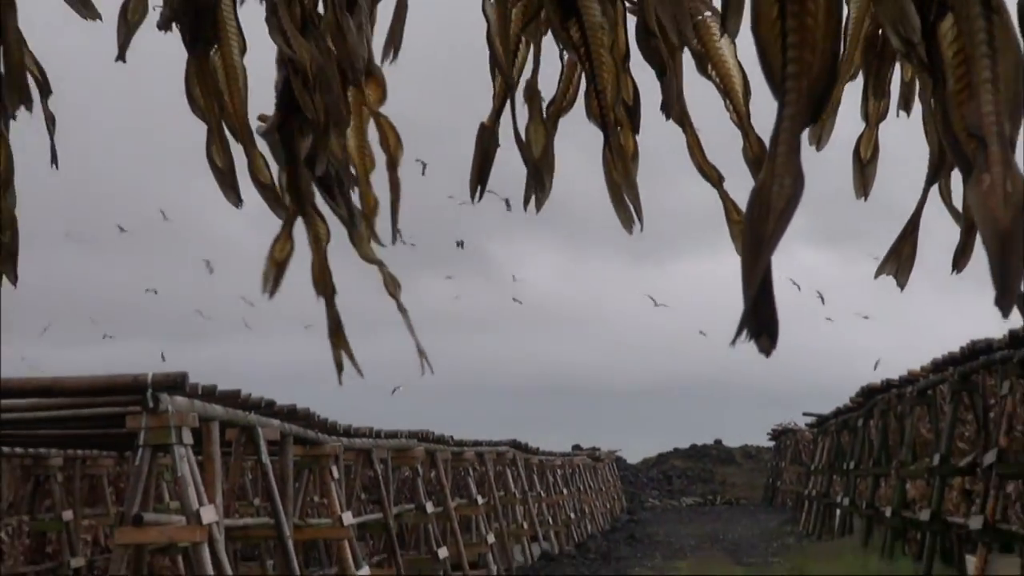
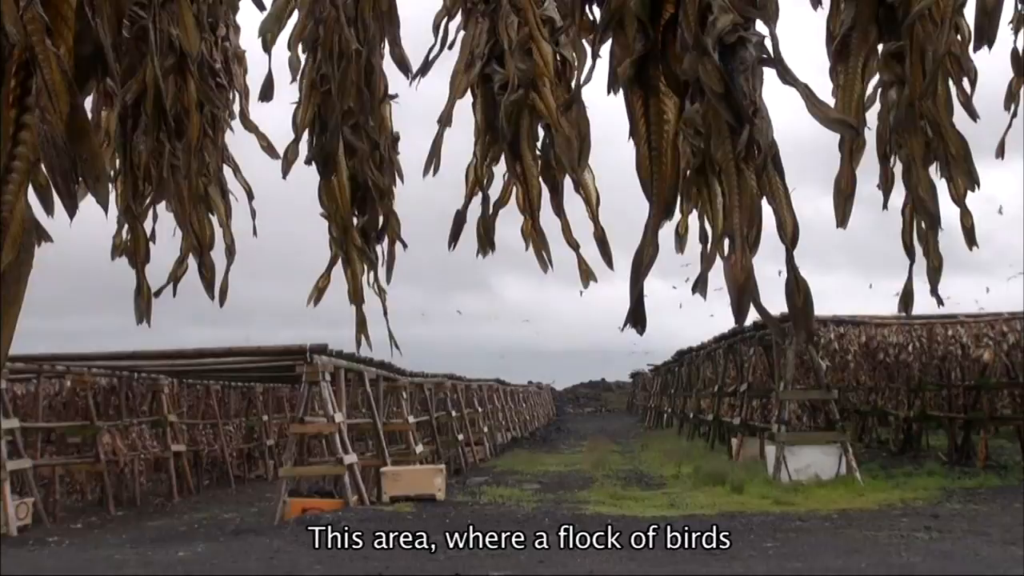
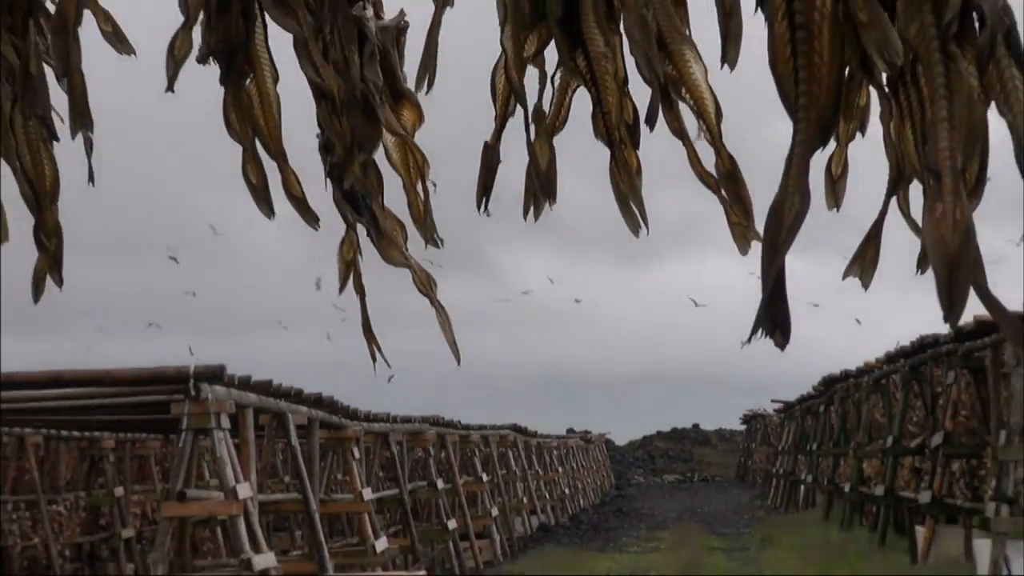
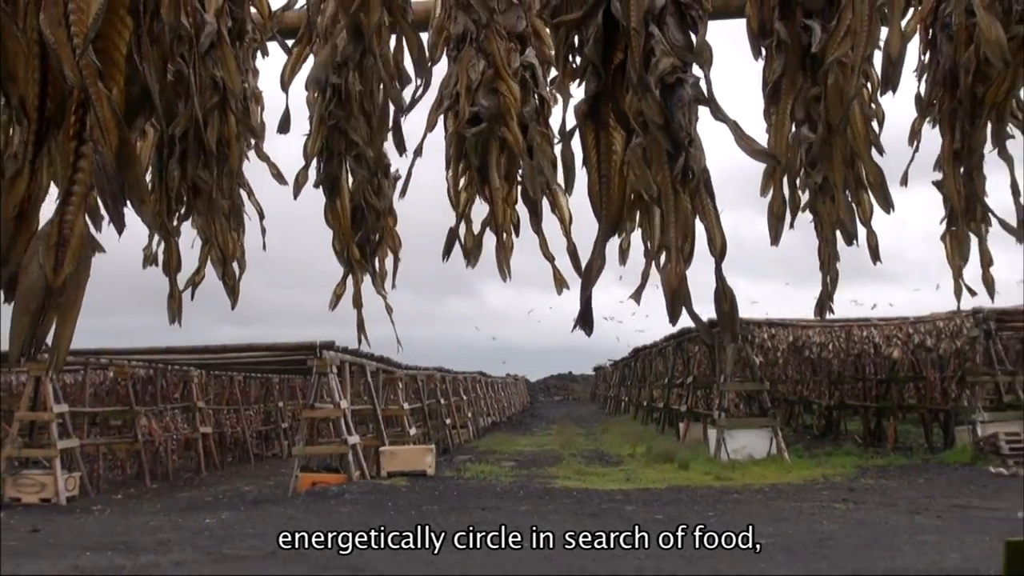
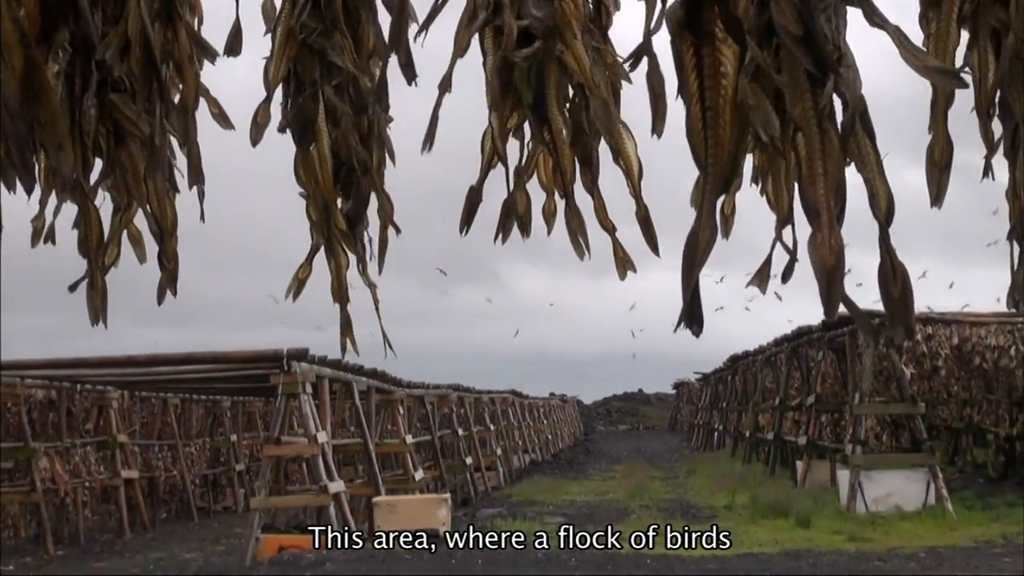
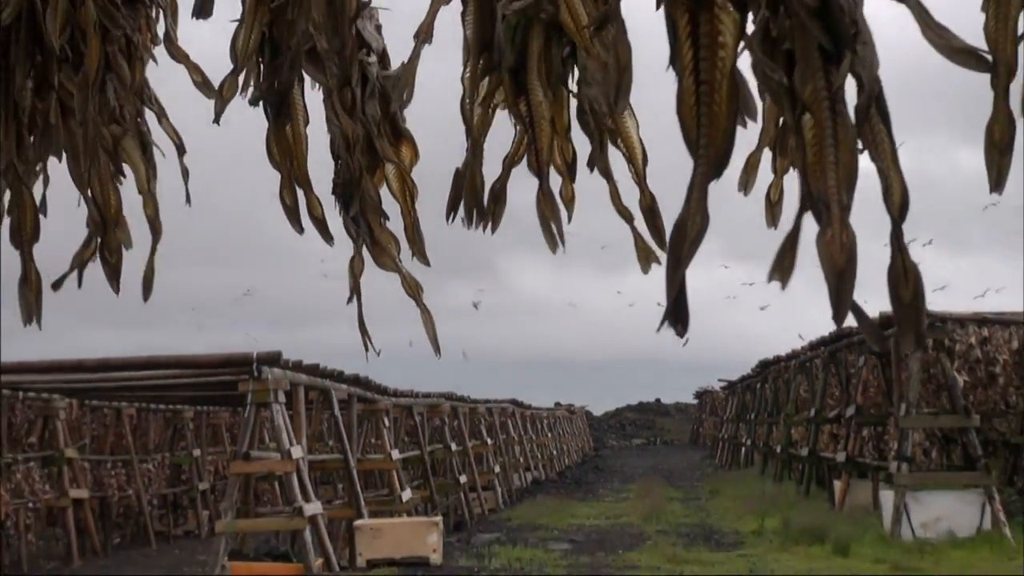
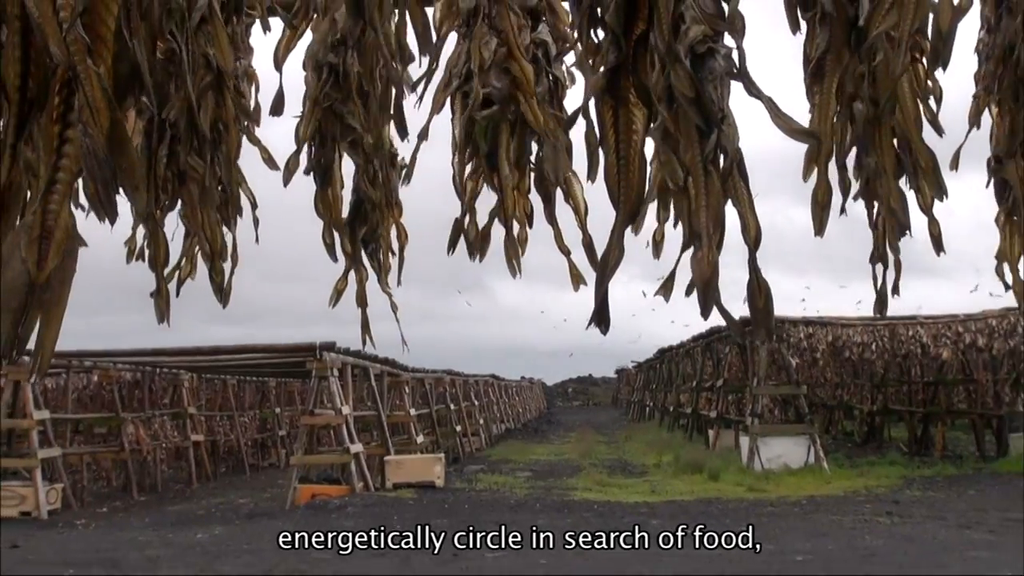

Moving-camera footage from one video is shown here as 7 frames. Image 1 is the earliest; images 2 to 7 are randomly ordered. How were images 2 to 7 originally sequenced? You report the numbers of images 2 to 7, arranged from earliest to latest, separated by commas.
3, 6, 5, 2, 7, 4
